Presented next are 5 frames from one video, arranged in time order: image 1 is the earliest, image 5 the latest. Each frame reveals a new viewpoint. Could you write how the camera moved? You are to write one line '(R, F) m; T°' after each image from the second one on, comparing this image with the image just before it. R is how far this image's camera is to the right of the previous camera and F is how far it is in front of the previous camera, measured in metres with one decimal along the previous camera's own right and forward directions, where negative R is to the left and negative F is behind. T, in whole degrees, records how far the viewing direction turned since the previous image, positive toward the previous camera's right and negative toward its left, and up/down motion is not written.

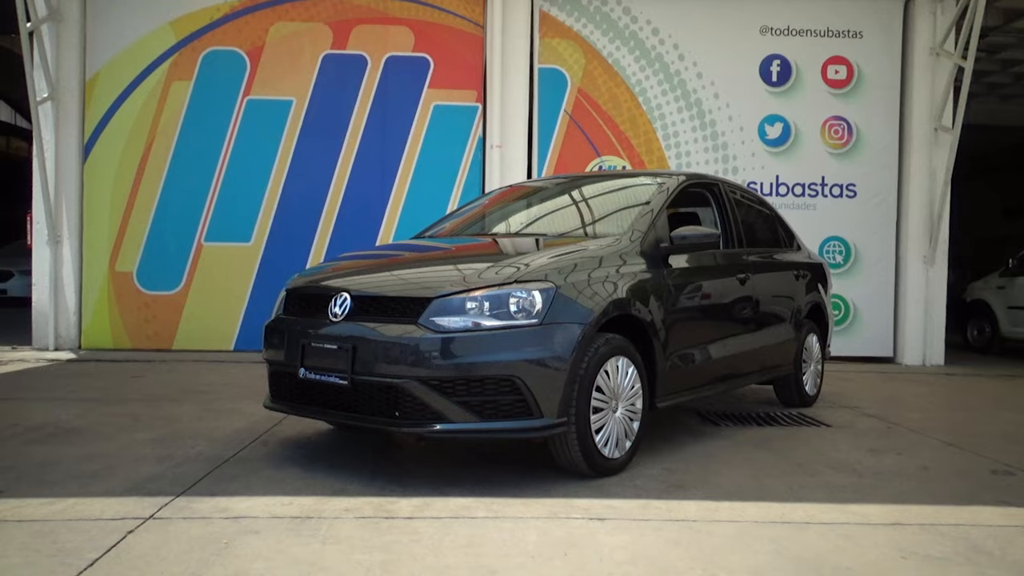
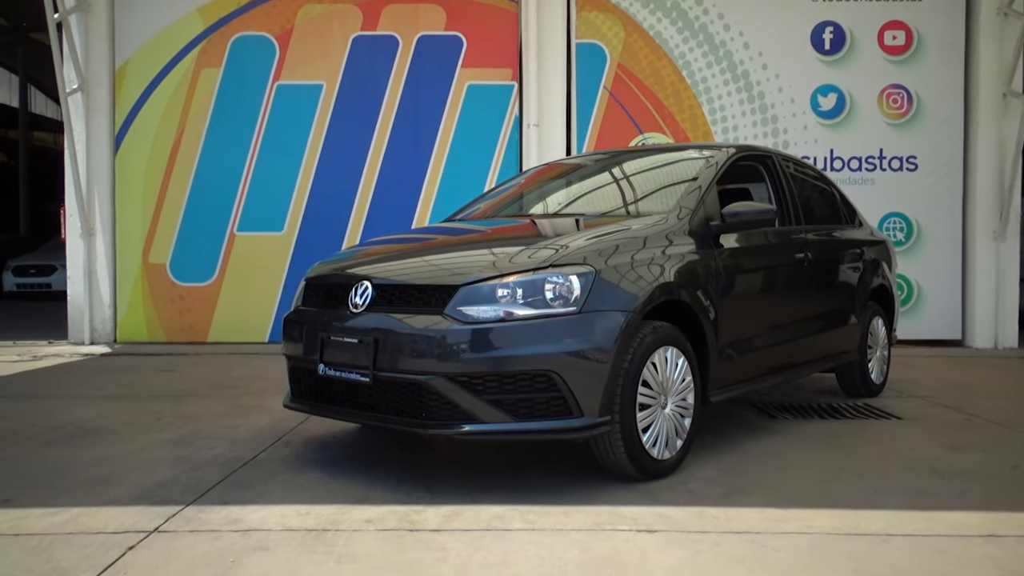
(0.0, +0.4) m; -3°
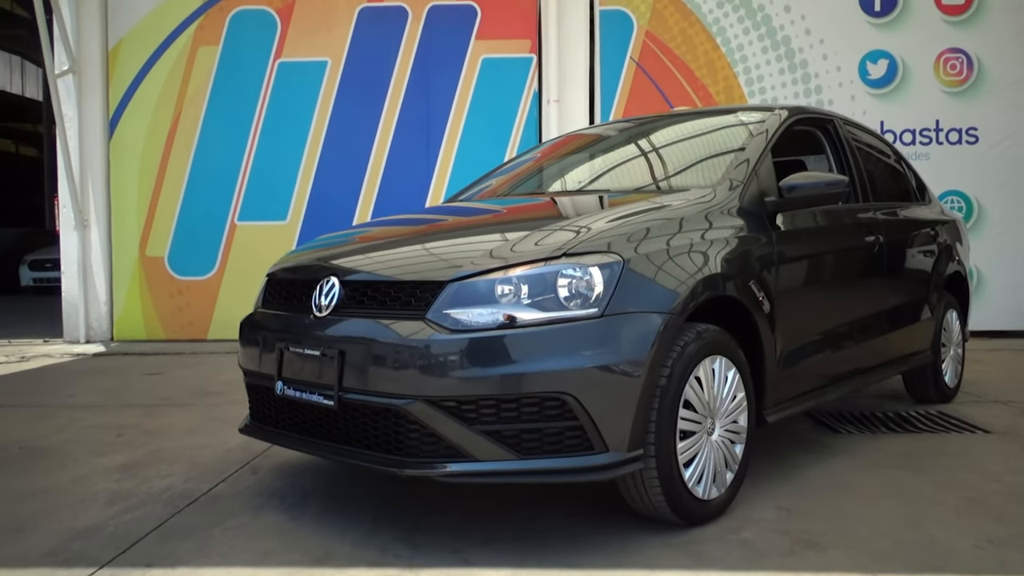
(+0.1, +0.8) m; -2°
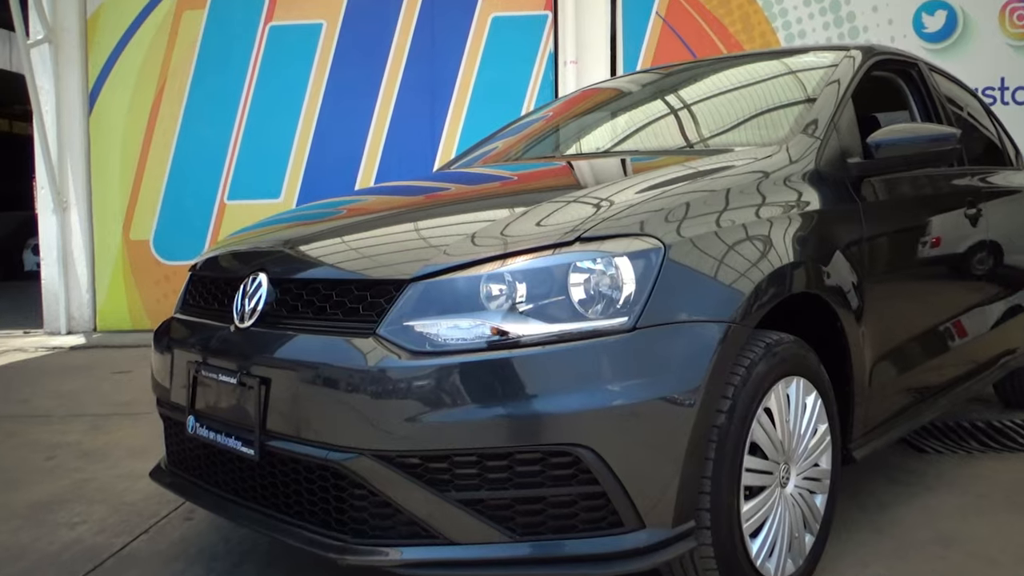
(+0.1, +0.8) m; -1°
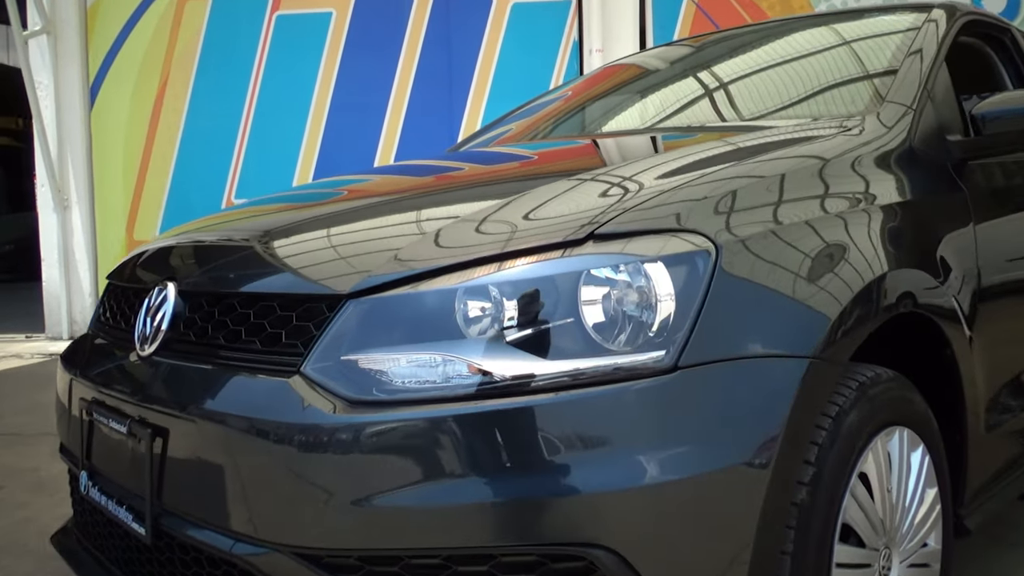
(+0.1, +0.6) m; -2°
